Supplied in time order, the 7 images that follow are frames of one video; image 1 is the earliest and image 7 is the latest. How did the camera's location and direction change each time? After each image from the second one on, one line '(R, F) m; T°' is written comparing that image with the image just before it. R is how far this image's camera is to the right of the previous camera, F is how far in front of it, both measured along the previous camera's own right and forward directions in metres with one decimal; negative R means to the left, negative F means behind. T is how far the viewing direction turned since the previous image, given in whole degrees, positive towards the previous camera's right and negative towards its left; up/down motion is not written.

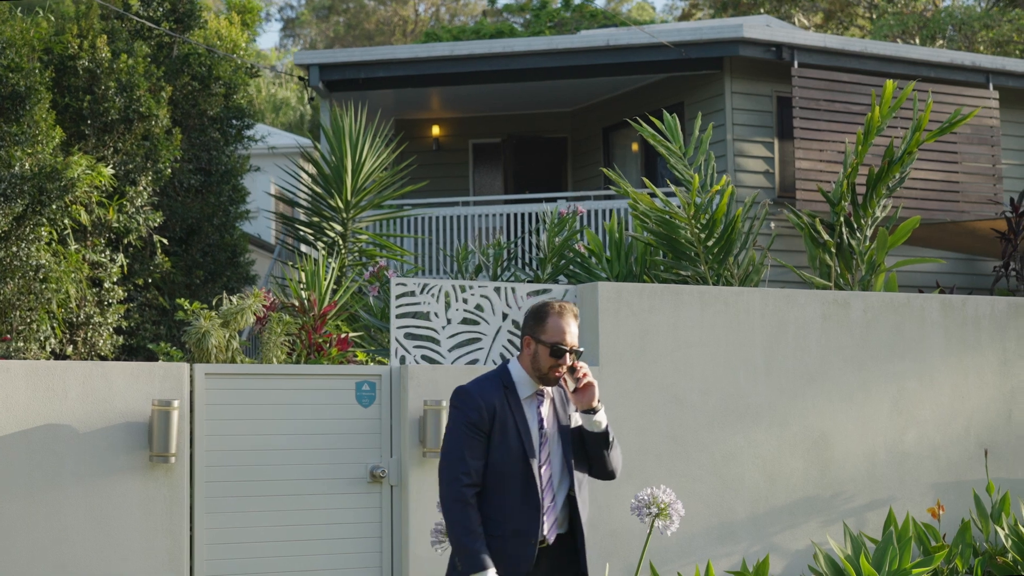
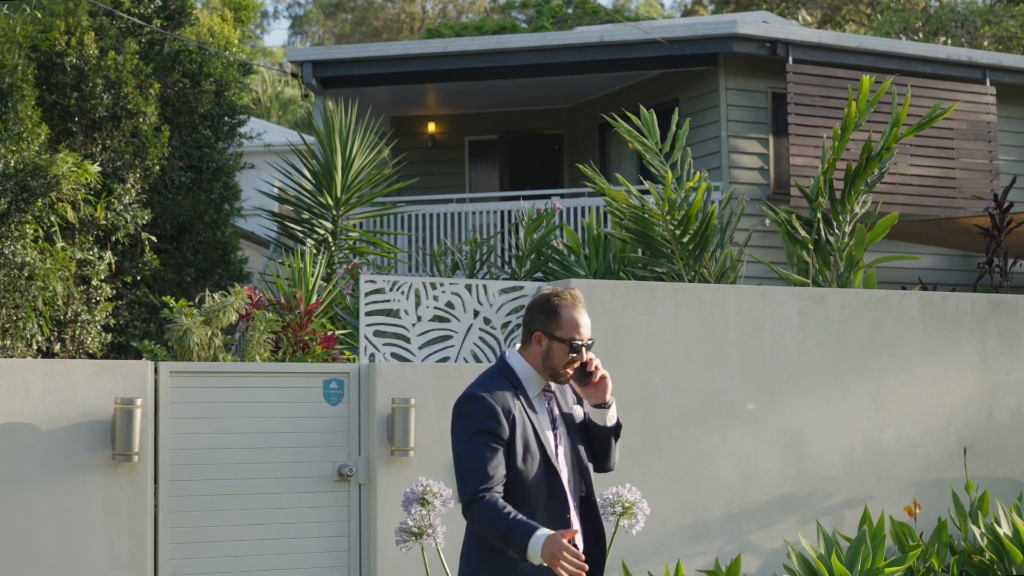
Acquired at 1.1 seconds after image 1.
(+0.2, +0.1) m; 0°
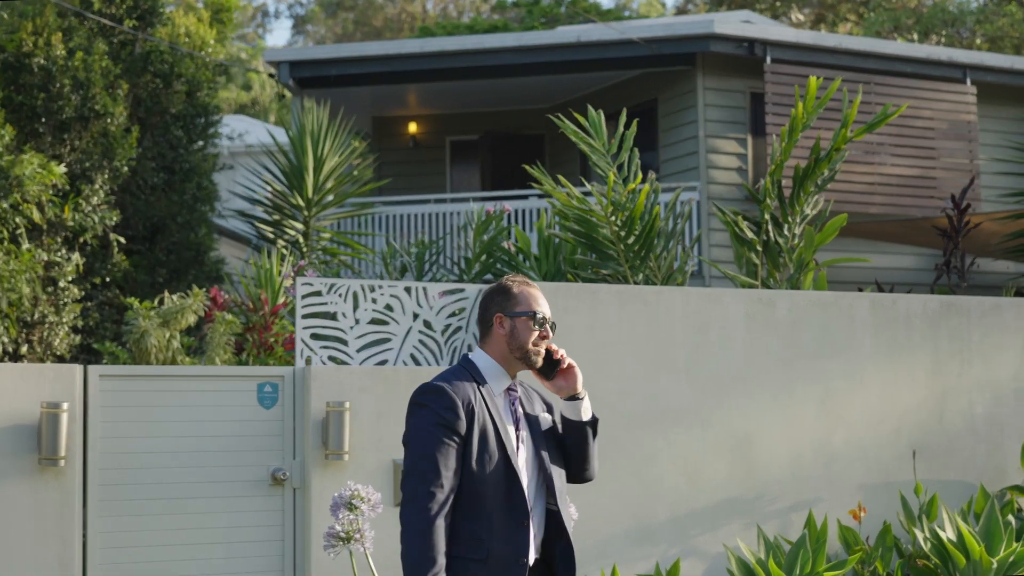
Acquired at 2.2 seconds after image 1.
(+0.4, +0.1) m; 0°
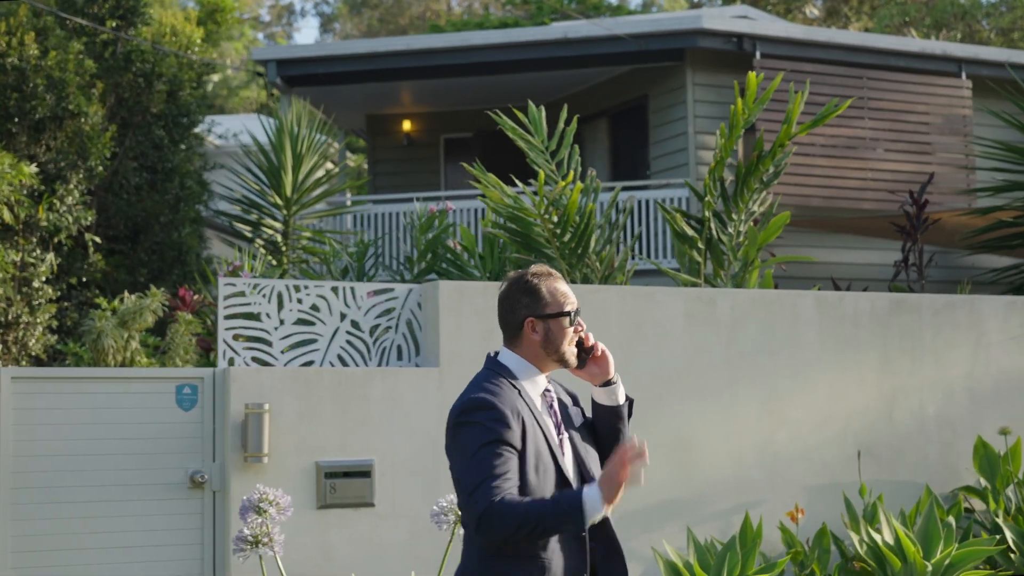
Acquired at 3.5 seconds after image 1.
(+0.6, +0.1) m; -1°
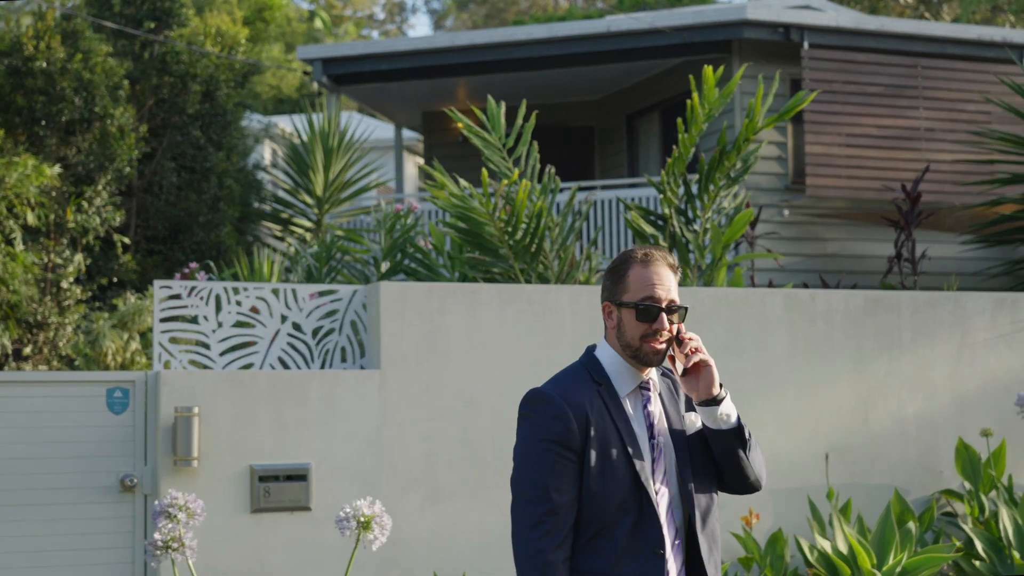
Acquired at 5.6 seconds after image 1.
(+0.9, +0.2) m; -5°
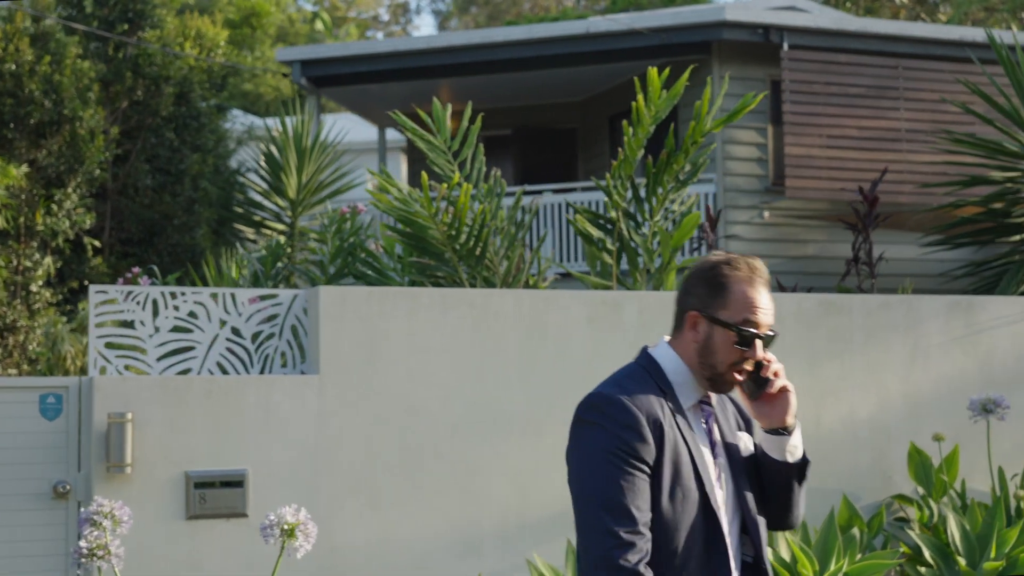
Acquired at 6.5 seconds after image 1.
(+0.4, +0.1) m; 0°
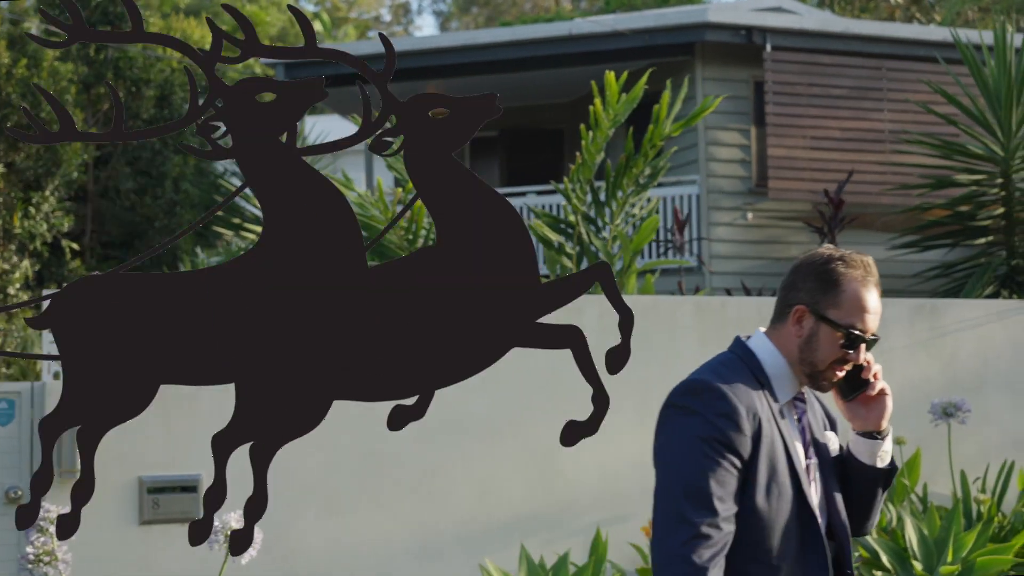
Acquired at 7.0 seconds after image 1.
(+0.3, 0.0) m; 0°
